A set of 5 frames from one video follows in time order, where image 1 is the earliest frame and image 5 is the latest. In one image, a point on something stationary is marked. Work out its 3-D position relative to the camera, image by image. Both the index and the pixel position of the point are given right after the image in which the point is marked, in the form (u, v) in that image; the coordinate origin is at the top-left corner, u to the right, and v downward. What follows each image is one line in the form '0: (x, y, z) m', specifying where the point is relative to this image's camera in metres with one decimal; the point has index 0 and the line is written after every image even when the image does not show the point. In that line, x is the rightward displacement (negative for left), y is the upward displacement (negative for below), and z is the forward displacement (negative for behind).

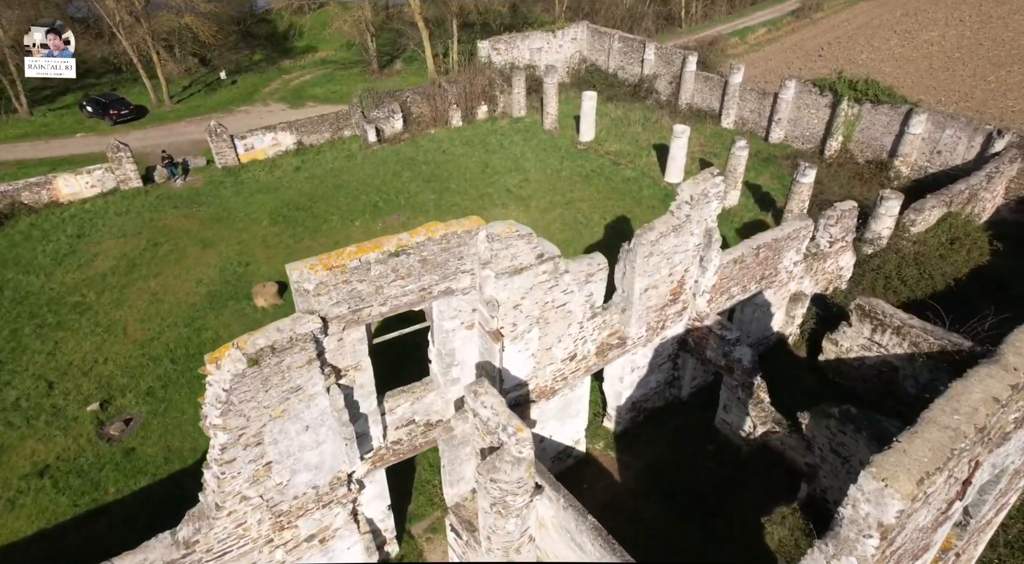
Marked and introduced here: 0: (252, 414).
0: (-2.9, -1.5, +7.1) m
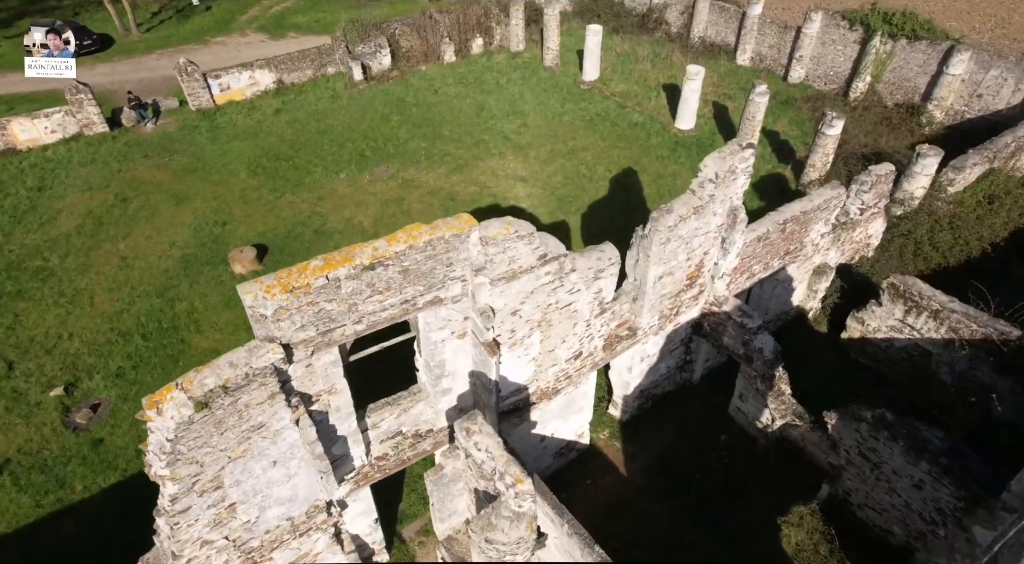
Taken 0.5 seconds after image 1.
0: (-2.9, -1.7, +6.1) m
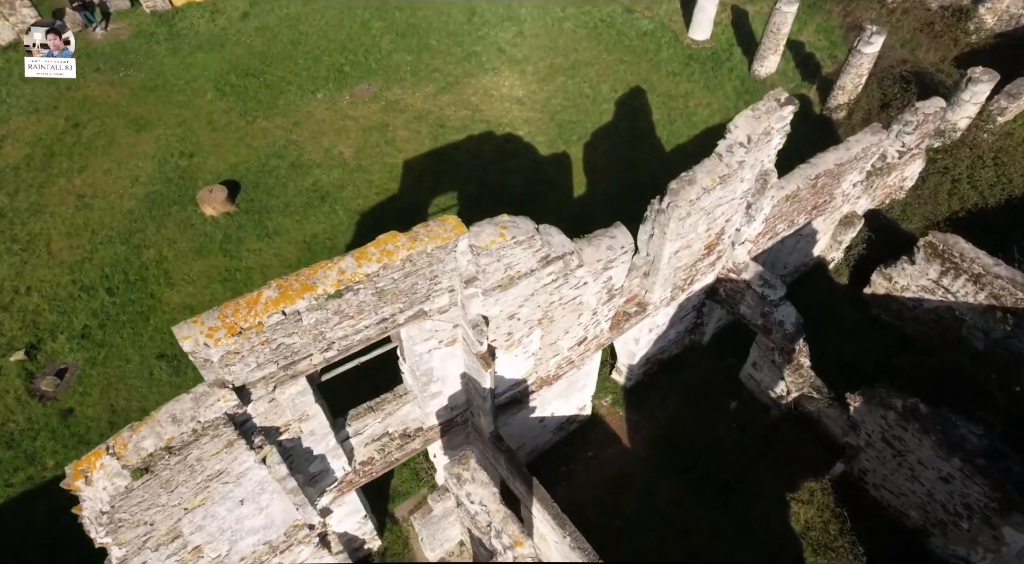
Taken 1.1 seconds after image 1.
0: (-2.9, -1.9, +5.2) m
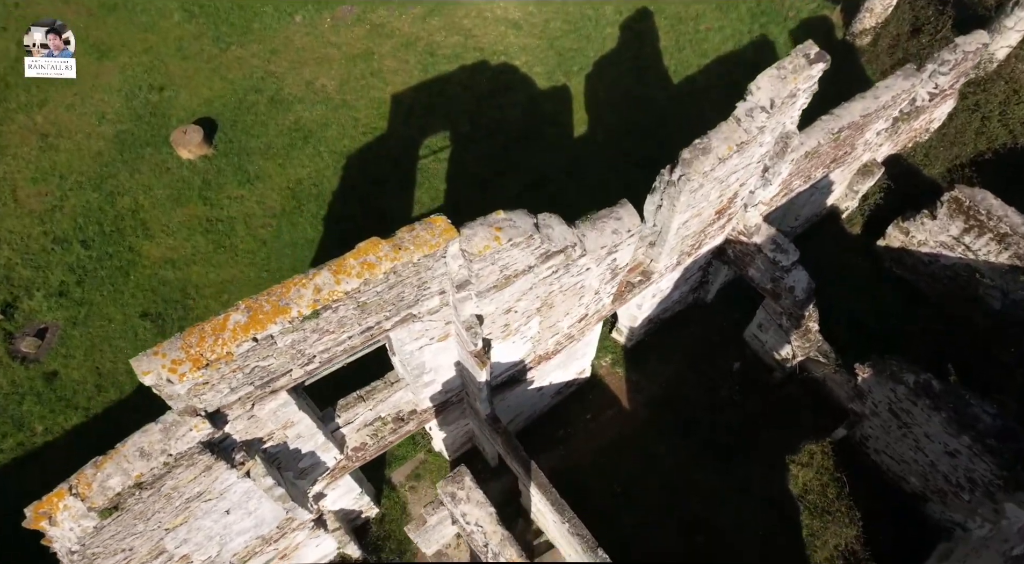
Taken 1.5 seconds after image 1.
0: (-2.9, -2.0, +5.0) m
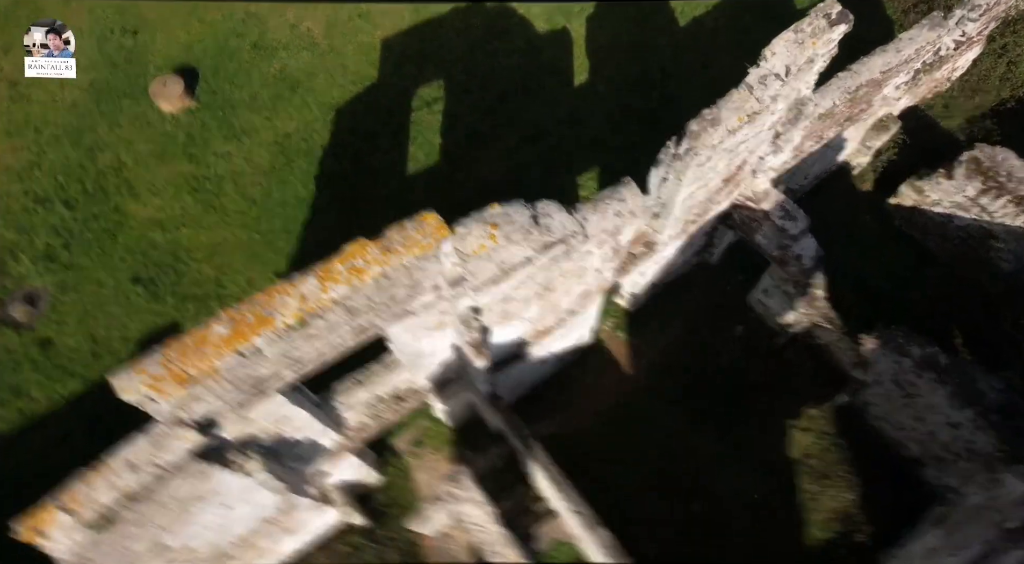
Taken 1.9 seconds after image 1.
0: (-2.9, -2.0, +4.9) m
